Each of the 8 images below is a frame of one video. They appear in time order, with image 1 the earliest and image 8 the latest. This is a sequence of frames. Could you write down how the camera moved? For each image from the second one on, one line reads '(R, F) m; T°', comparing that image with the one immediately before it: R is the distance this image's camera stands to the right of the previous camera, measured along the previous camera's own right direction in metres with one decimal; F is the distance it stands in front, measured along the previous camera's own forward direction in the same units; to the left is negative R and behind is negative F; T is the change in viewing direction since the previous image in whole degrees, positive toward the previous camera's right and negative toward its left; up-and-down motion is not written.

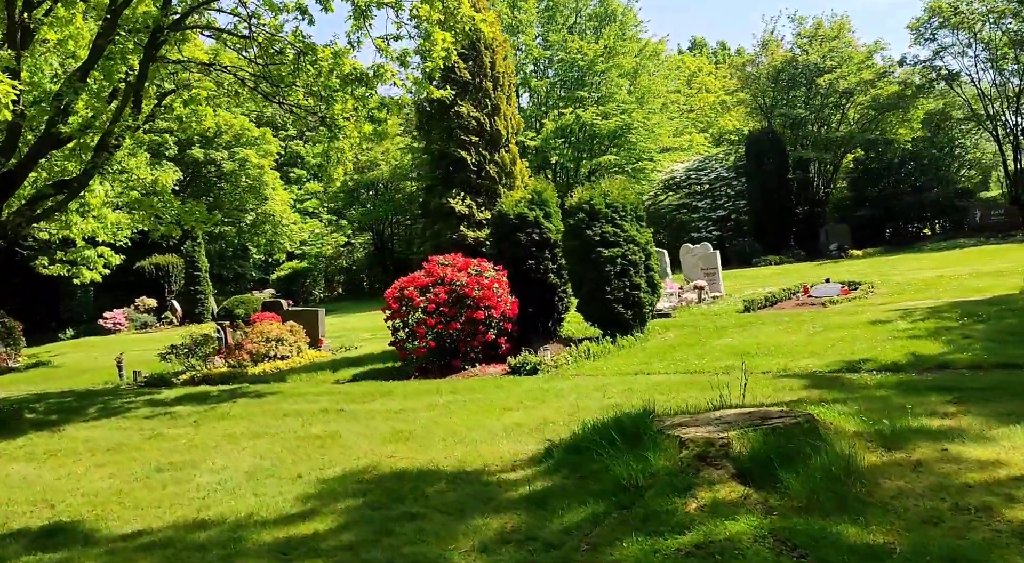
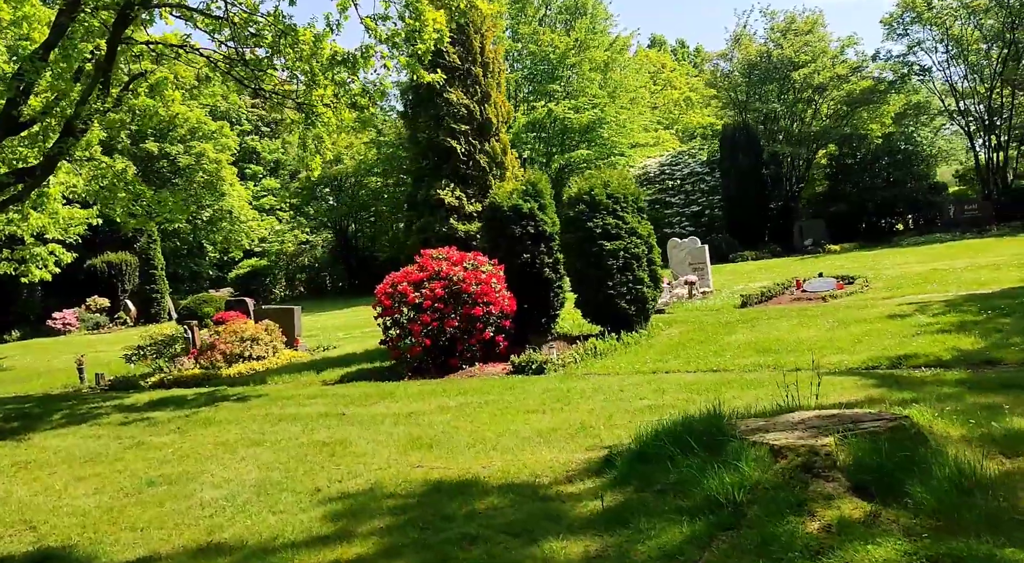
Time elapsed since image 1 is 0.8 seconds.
(-0.7, +0.8) m; +3°
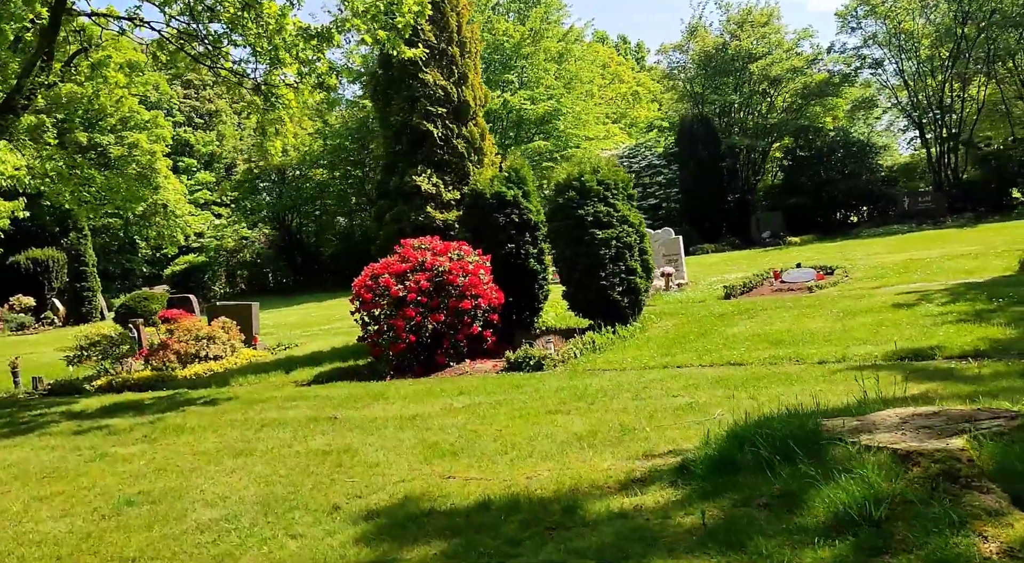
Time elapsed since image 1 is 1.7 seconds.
(-0.8, +0.9) m; +4°
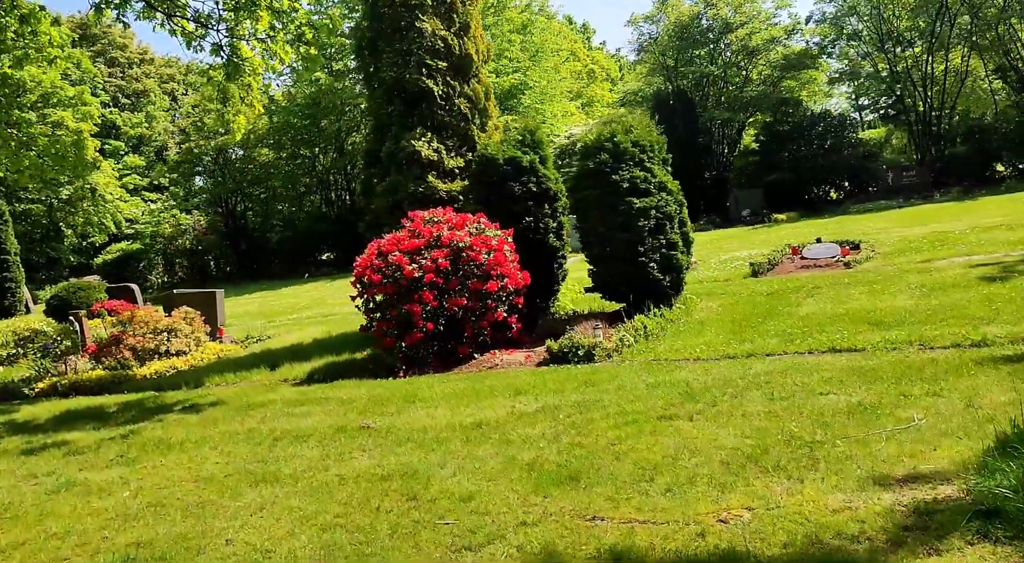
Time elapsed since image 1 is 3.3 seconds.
(-1.2, +2.0) m; +4°
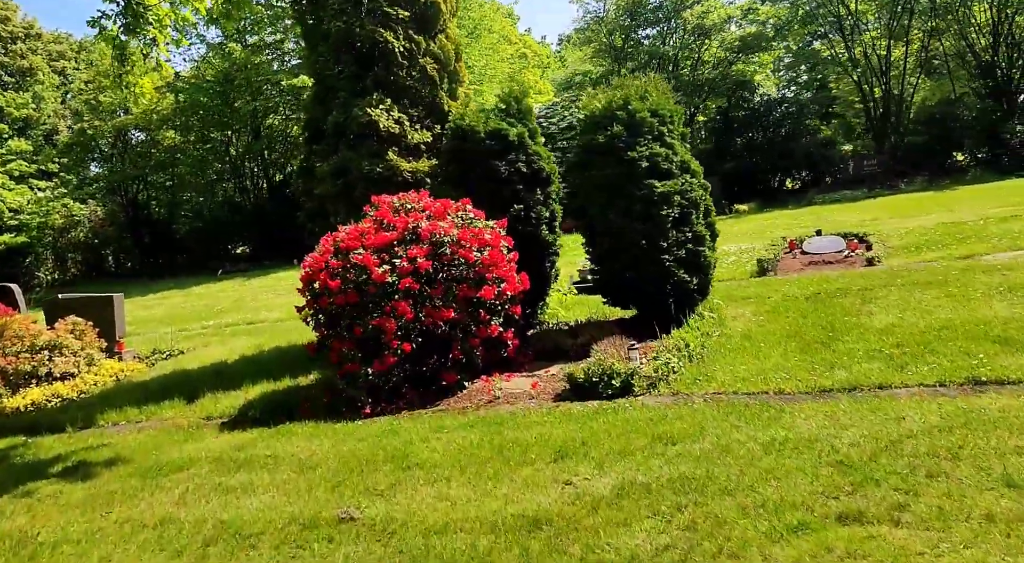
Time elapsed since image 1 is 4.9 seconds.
(-0.8, +2.6) m; +5°
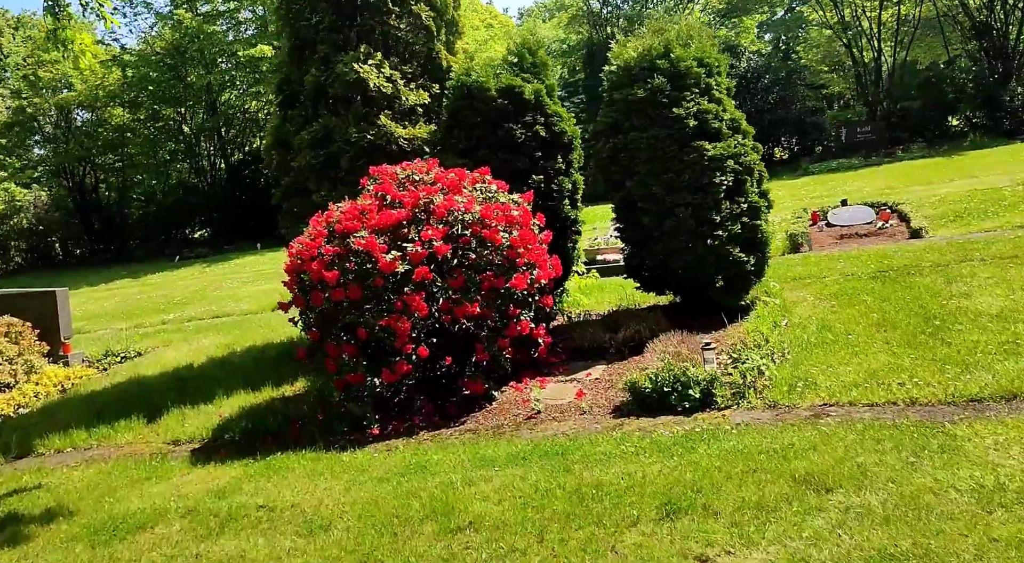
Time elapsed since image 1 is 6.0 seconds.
(-0.6, +1.6) m; +2°
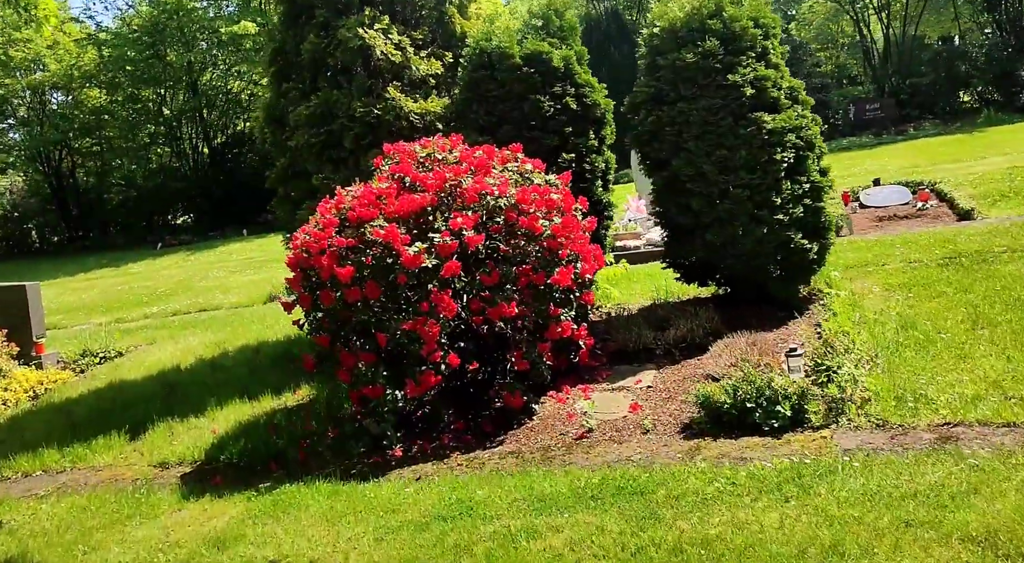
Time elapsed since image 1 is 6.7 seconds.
(-0.4, +1.0) m; +1°
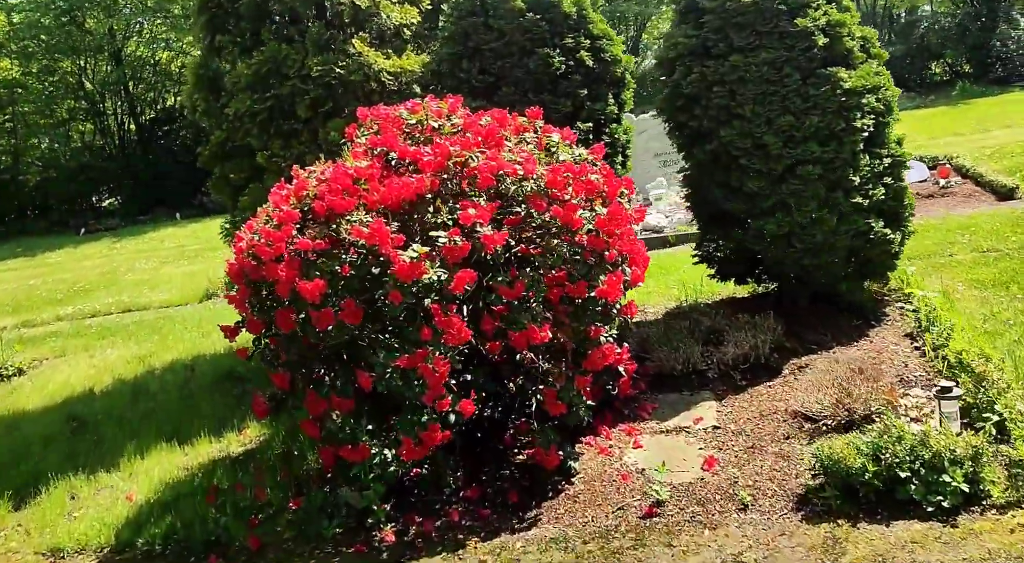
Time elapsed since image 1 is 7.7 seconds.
(-0.4, +1.7) m; +4°
